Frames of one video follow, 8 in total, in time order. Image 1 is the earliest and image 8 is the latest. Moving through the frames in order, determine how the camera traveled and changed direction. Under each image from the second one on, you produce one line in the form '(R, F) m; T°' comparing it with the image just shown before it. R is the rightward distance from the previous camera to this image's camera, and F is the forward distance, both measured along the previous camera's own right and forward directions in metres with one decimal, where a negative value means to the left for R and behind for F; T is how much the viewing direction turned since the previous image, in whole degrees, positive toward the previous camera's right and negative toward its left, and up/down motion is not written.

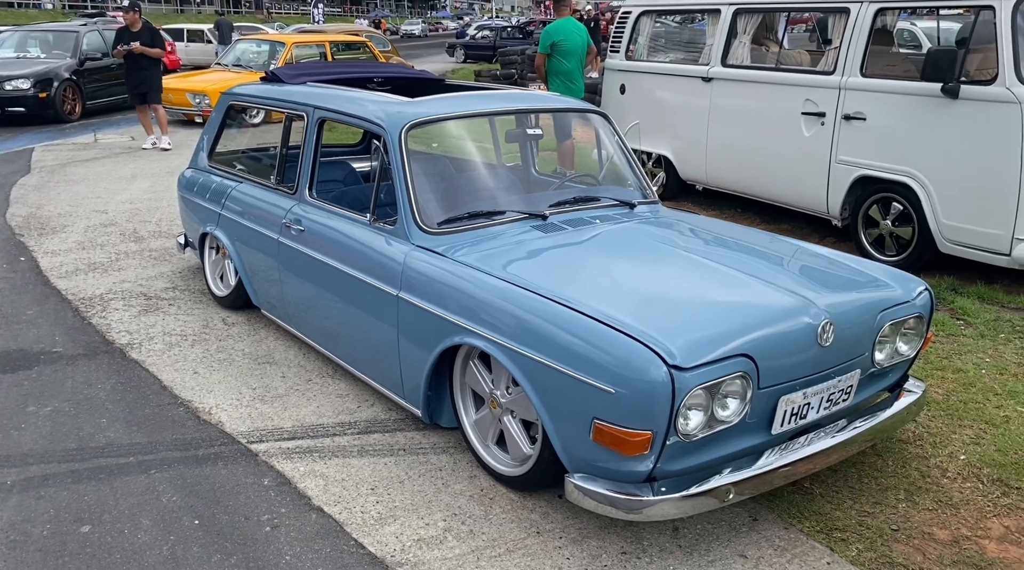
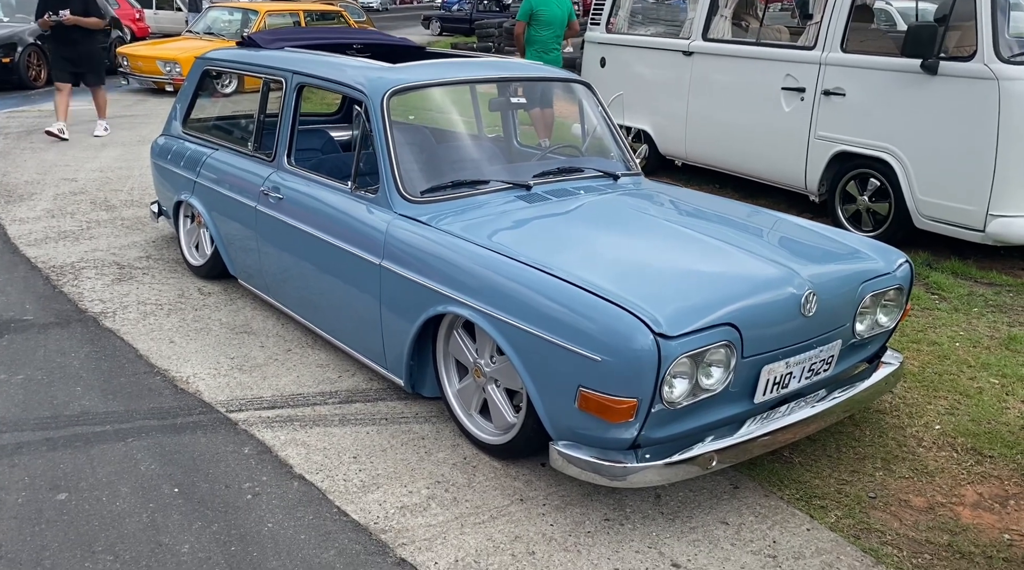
(0.0, 0.0) m; +2°
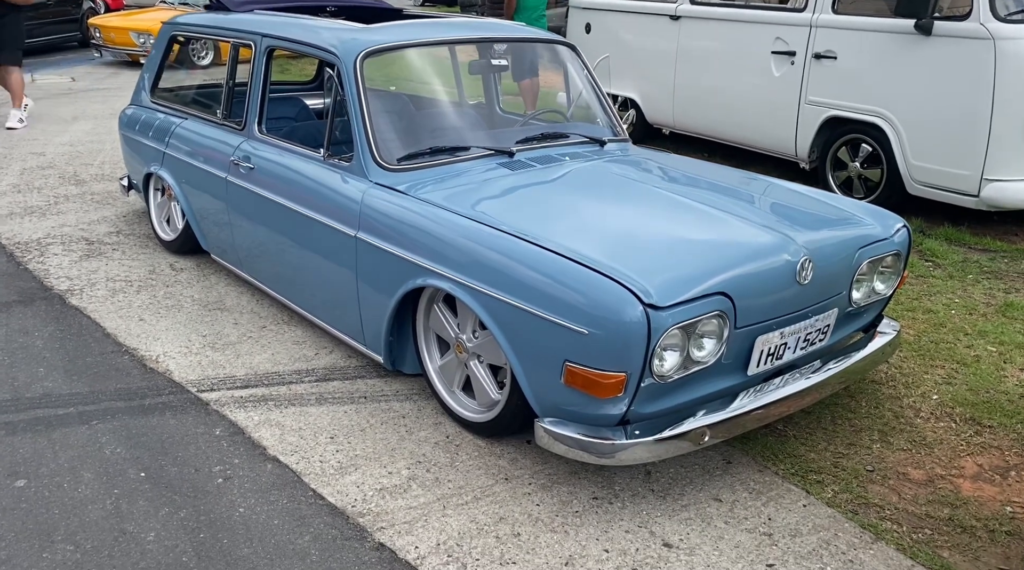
(0.0, +0.2) m; +1°
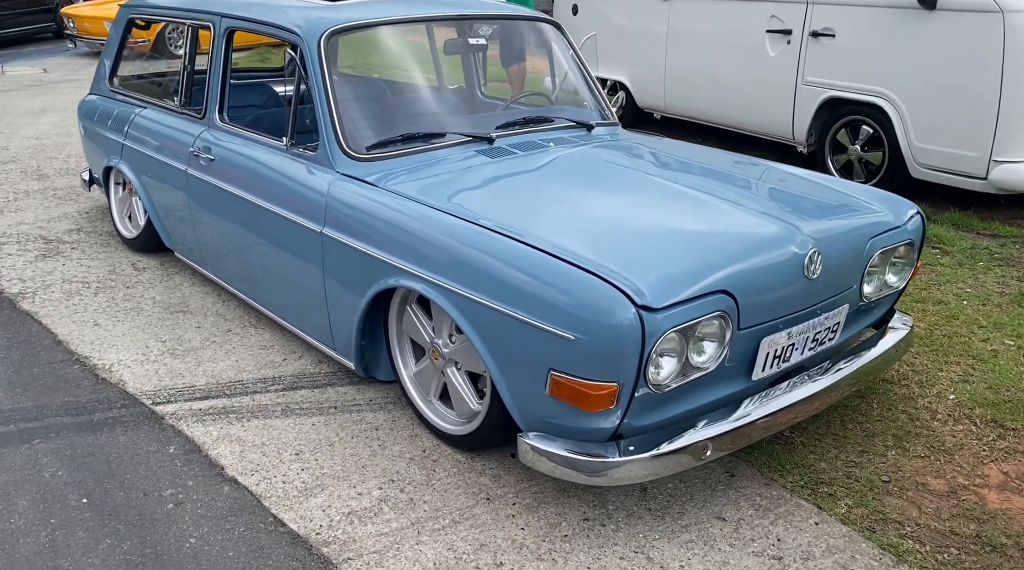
(0.0, +0.3) m; +1°
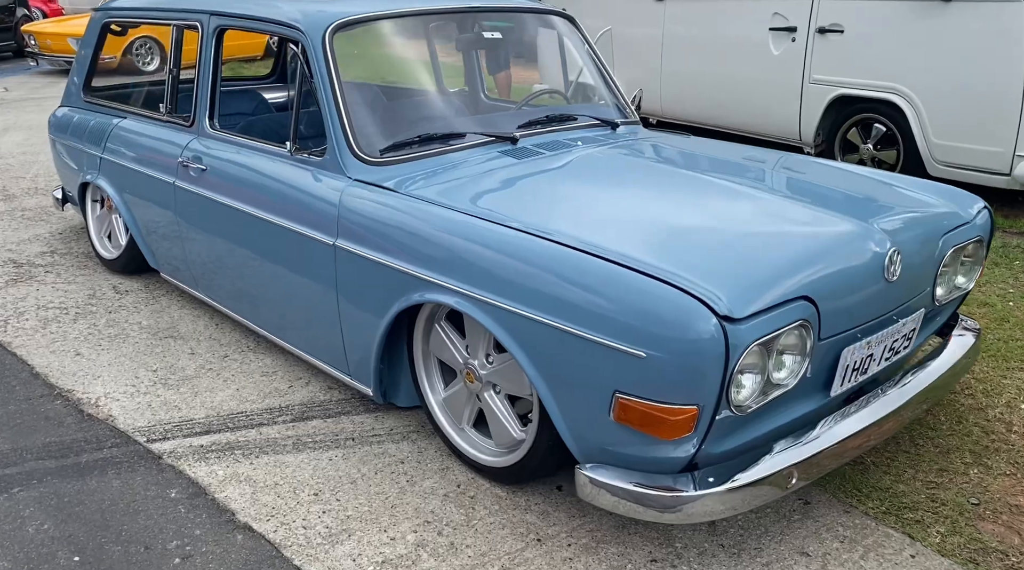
(-0.2, +0.3) m; +2°
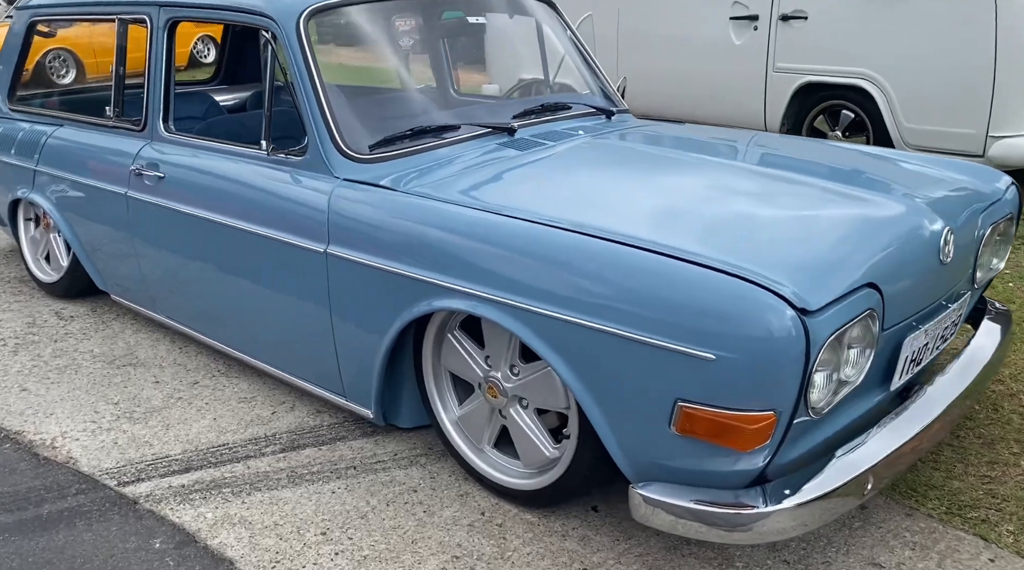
(-0.3, +0.3) m; +5°
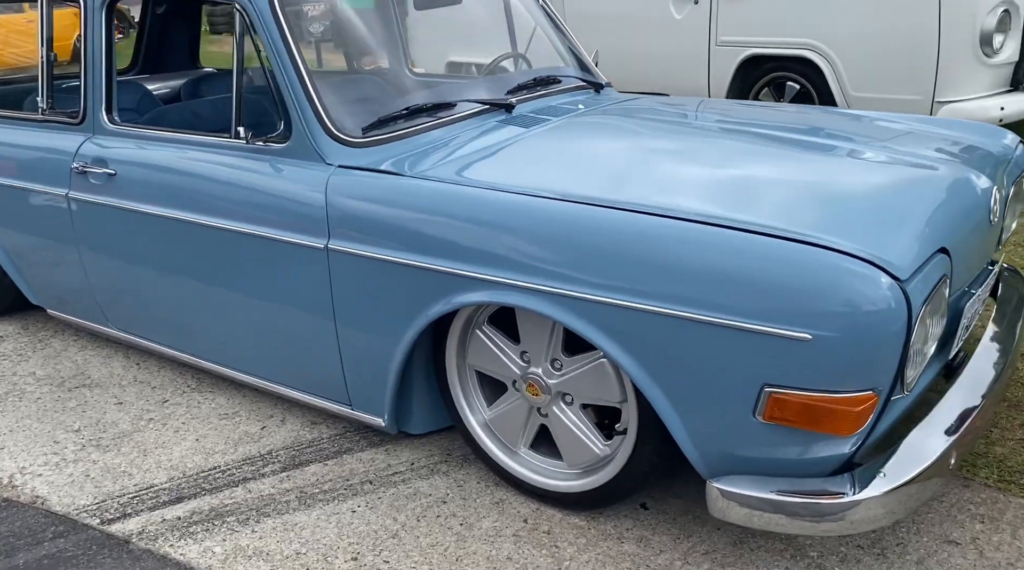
(-0.3, +0.2) m; +6°
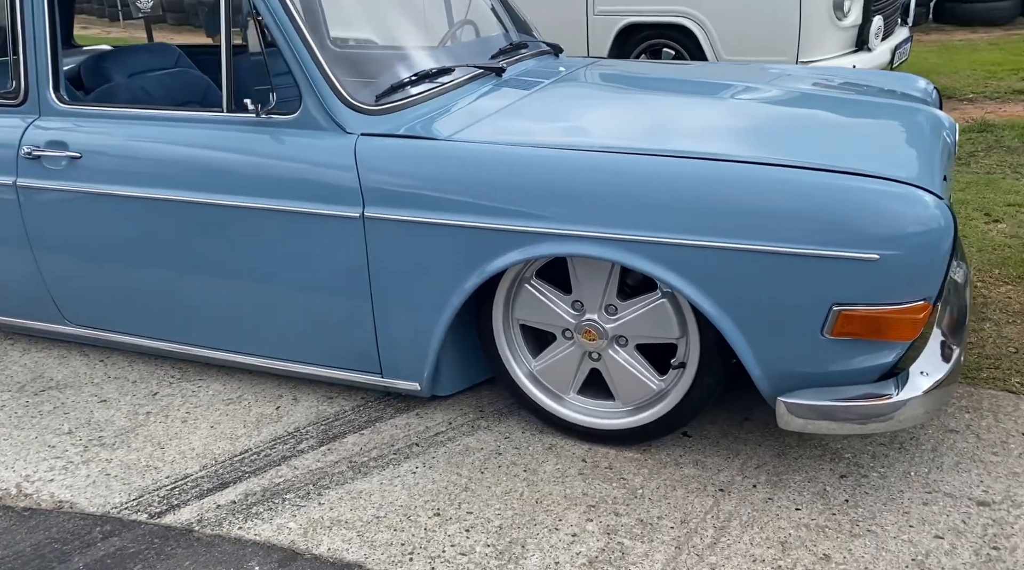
(-0.6, 0.0) m; +12°
